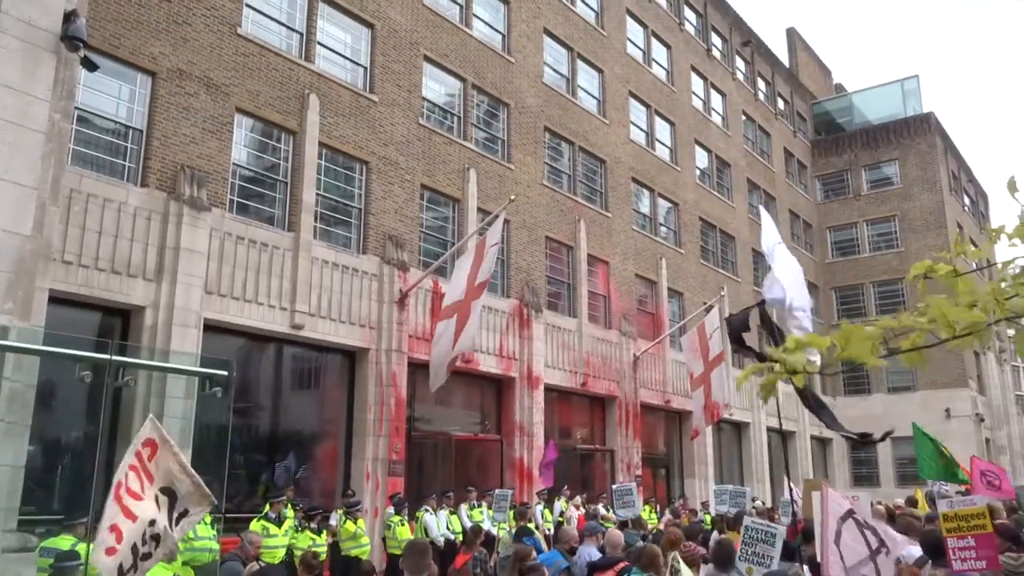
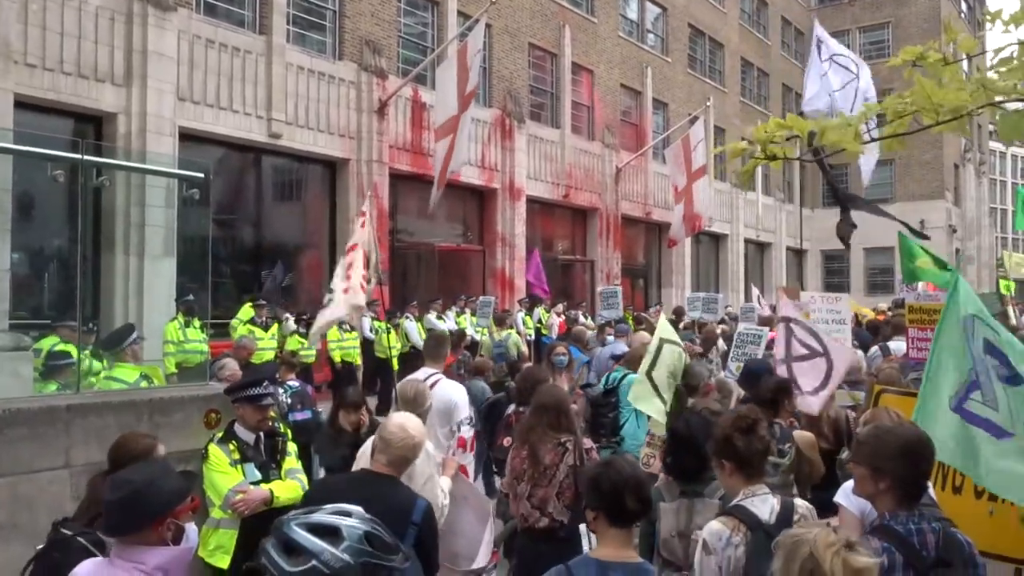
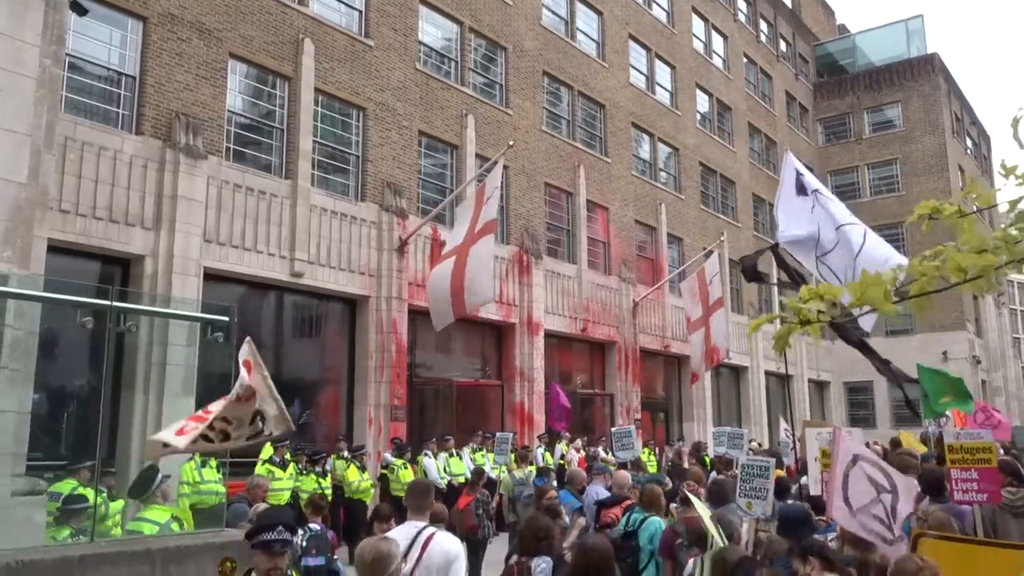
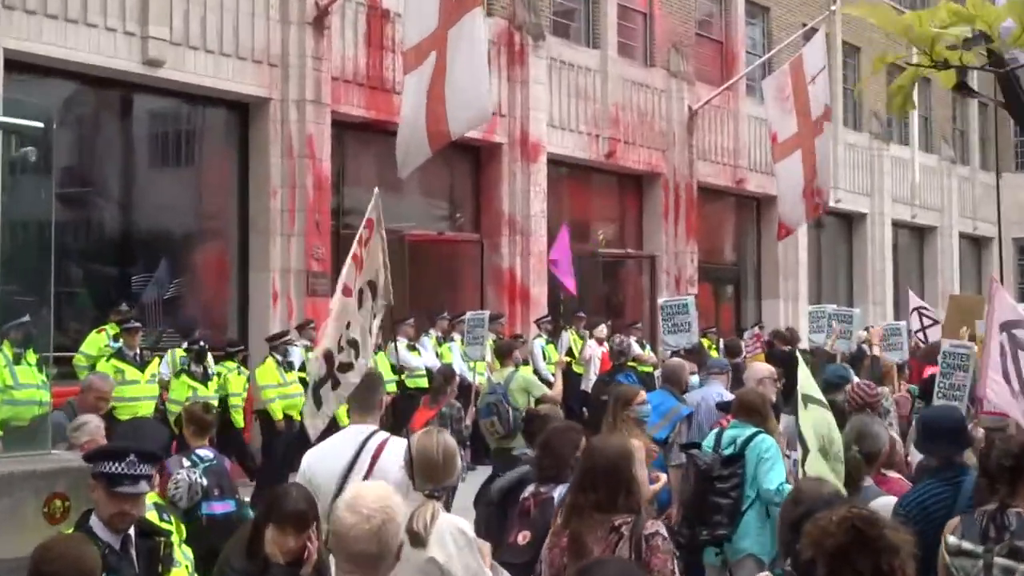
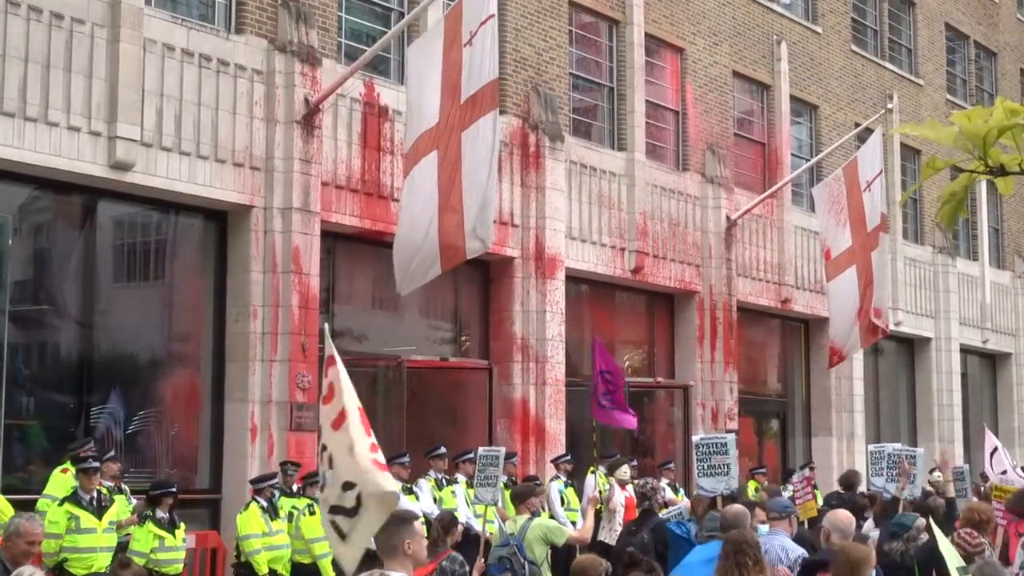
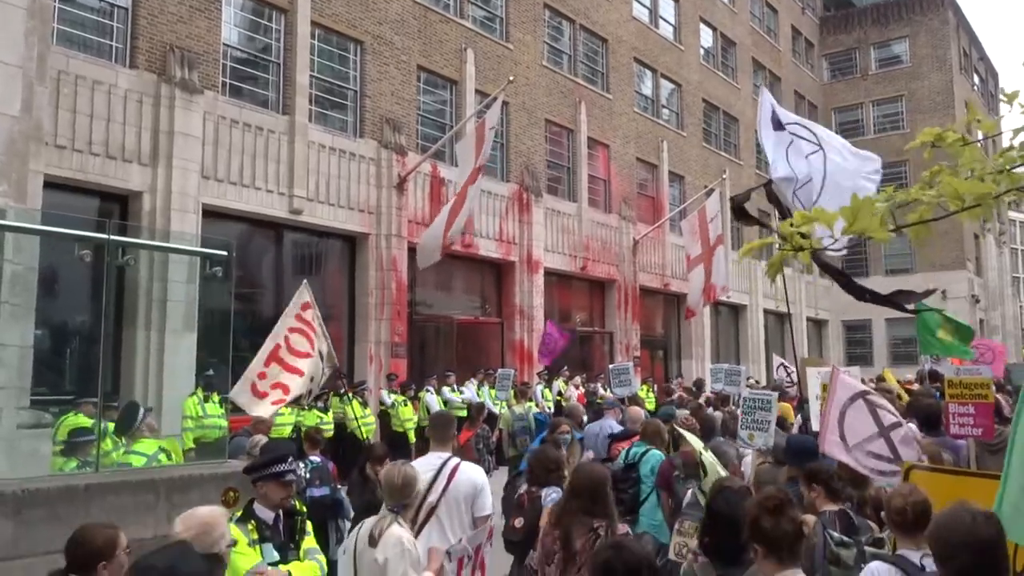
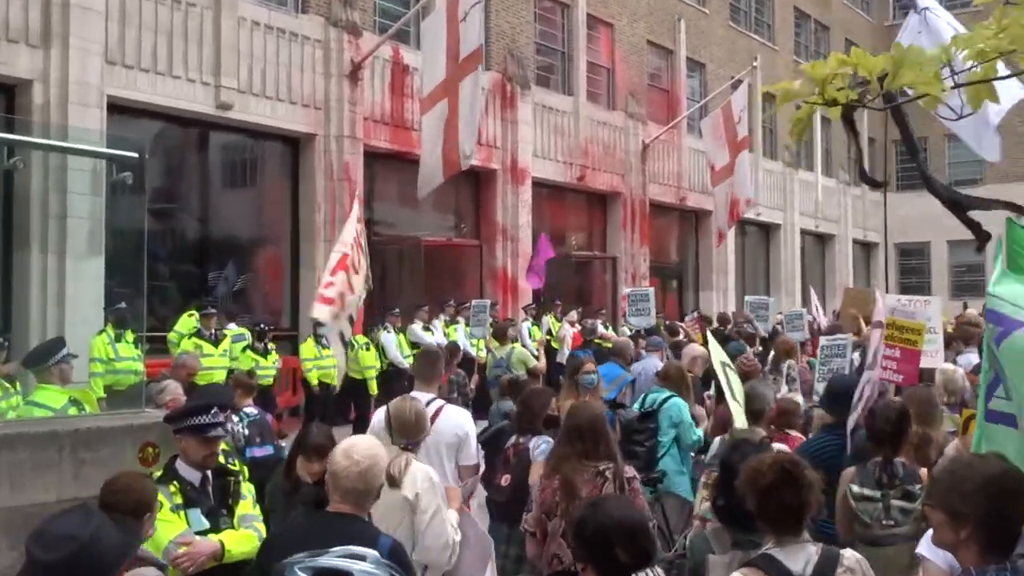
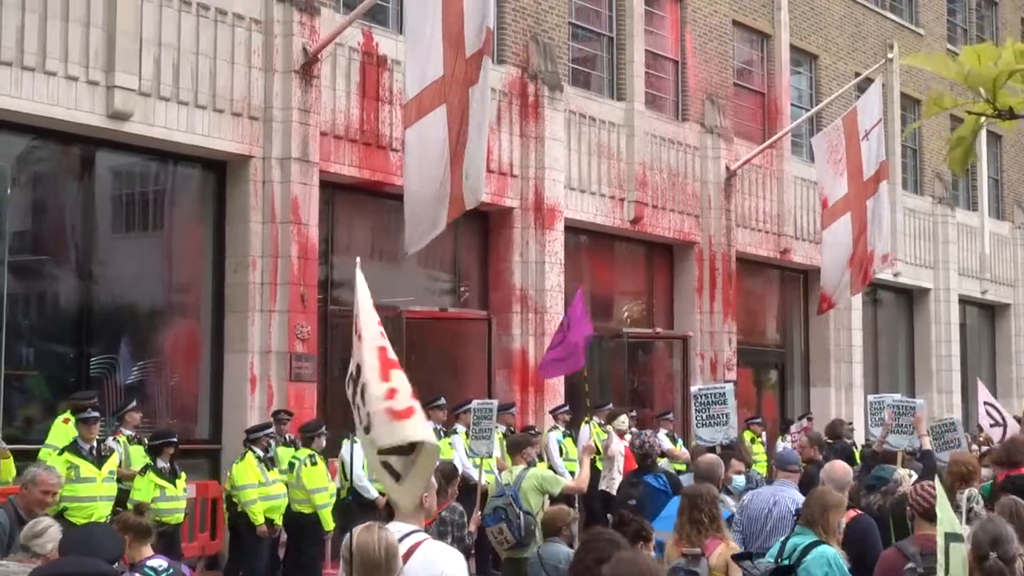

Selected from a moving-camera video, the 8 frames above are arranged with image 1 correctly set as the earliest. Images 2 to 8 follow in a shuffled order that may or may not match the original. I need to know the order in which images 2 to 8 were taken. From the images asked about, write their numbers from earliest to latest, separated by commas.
3, 6, 2, 7, 4, 8, 5
